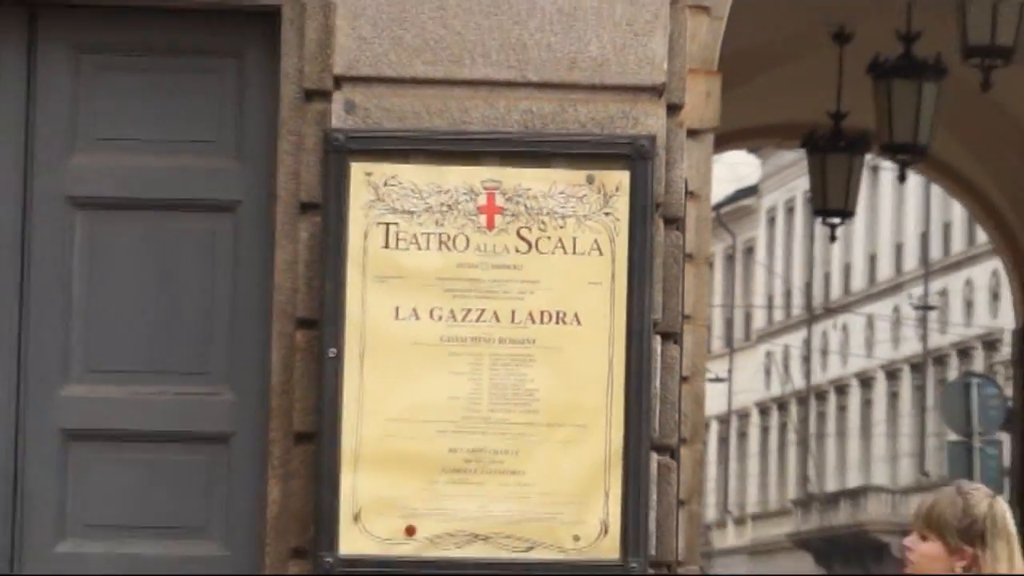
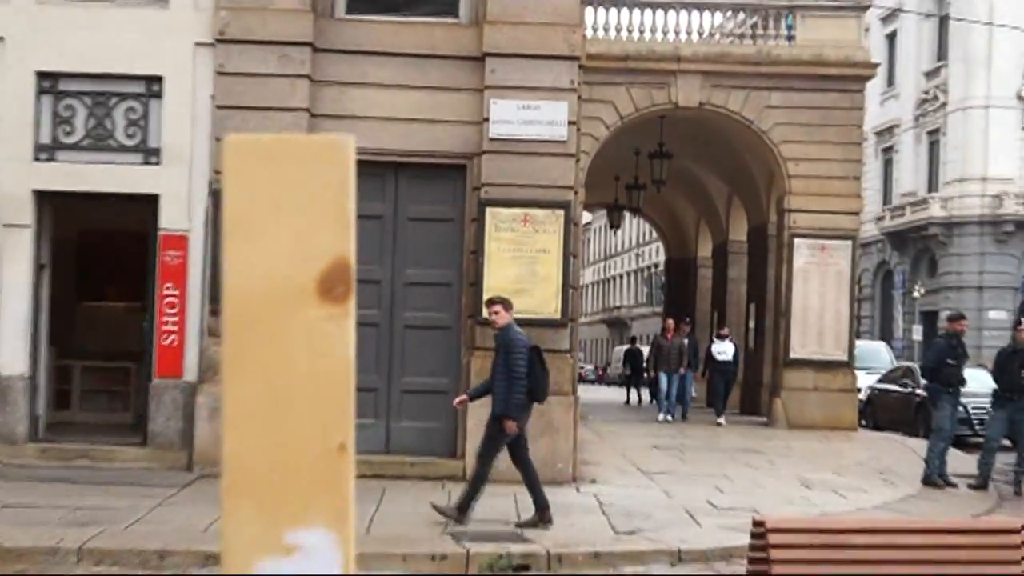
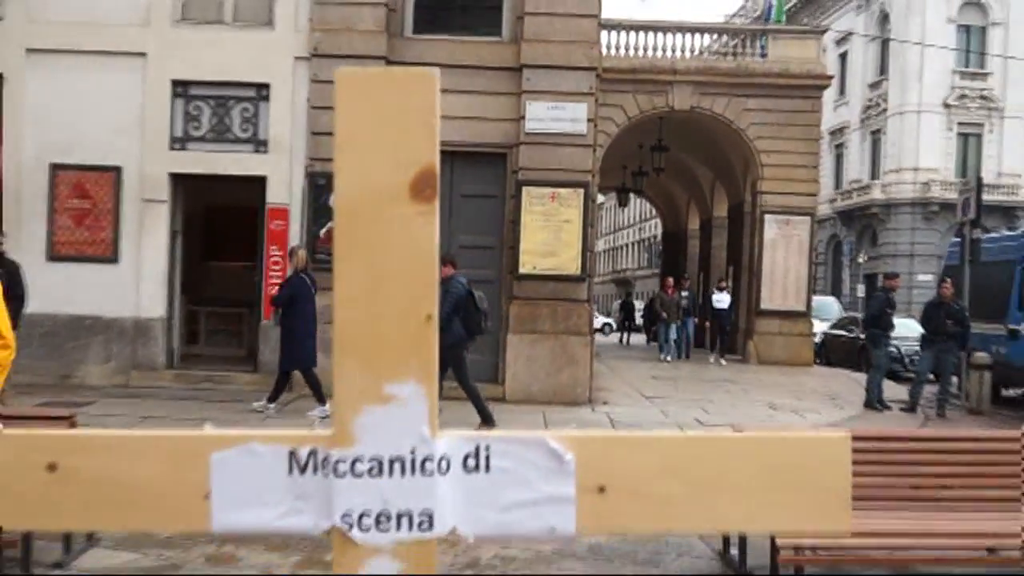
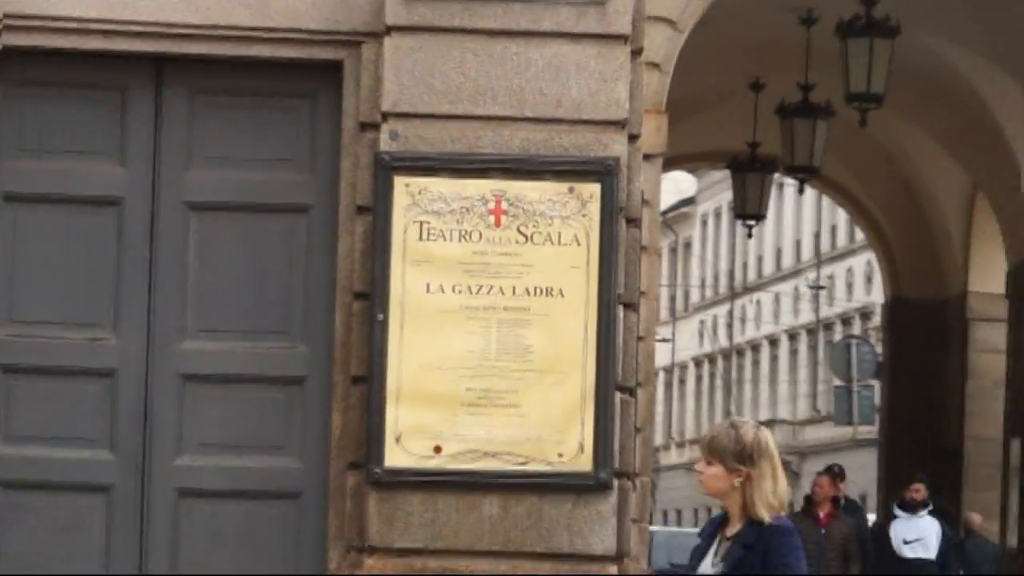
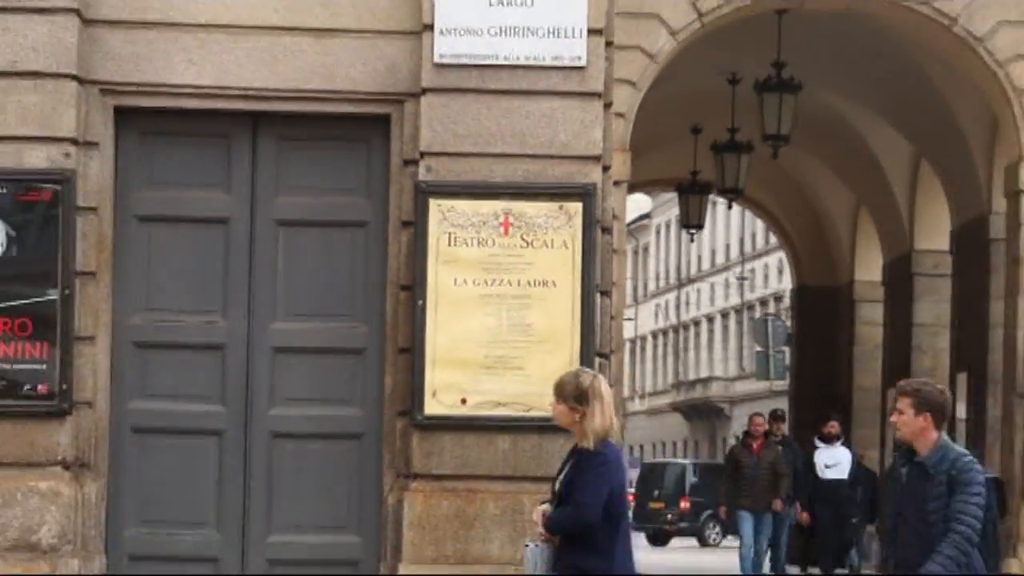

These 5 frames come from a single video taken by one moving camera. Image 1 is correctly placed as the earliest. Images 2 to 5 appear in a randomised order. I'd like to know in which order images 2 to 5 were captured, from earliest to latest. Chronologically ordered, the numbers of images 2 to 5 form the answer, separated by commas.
4, 5, 2, 3
